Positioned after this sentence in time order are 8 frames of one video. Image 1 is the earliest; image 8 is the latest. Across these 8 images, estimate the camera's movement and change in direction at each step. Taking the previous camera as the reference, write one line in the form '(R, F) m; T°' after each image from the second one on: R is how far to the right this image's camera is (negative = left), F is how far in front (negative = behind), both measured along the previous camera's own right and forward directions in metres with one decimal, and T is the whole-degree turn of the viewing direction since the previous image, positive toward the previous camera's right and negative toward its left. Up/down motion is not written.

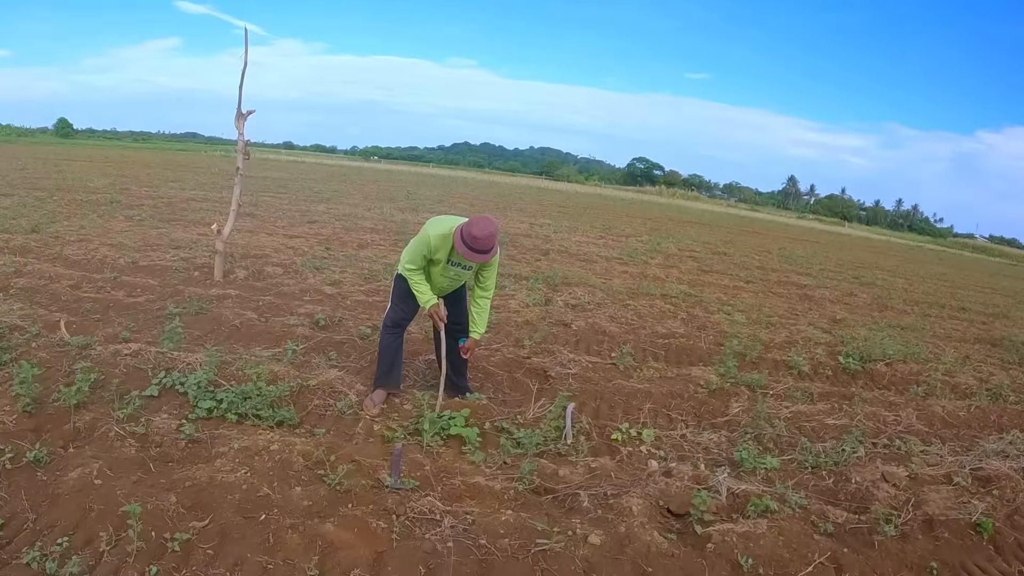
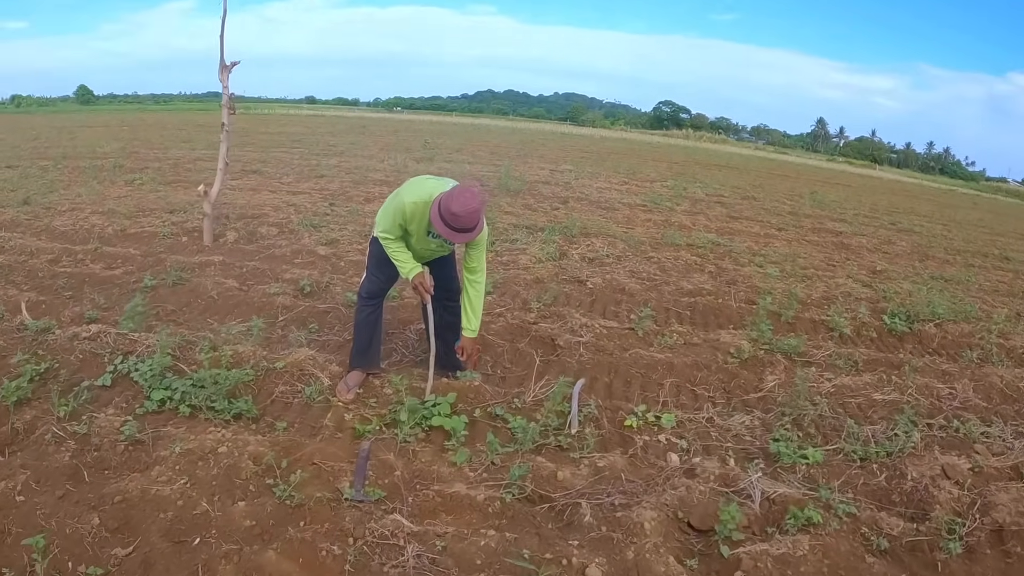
(+0.2, +0.6) m; -2°
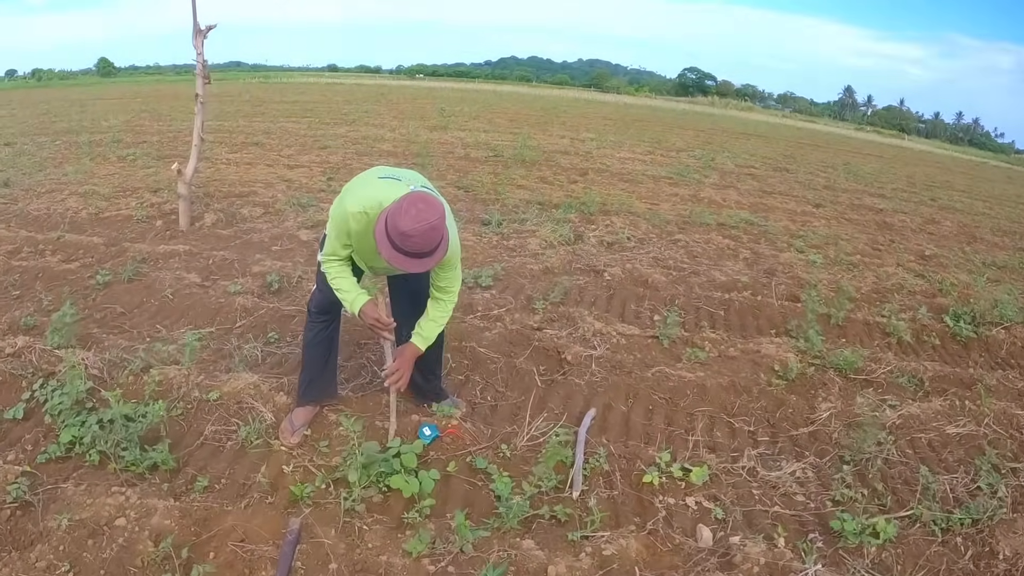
(+0.1, +0.8) m; -2°
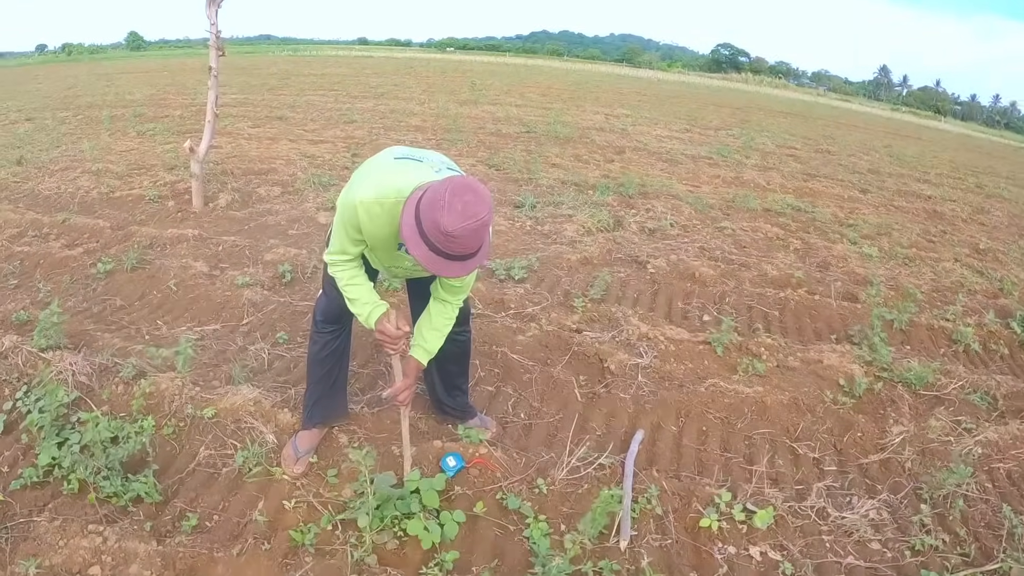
(-0.1, +0.4) m; -2°
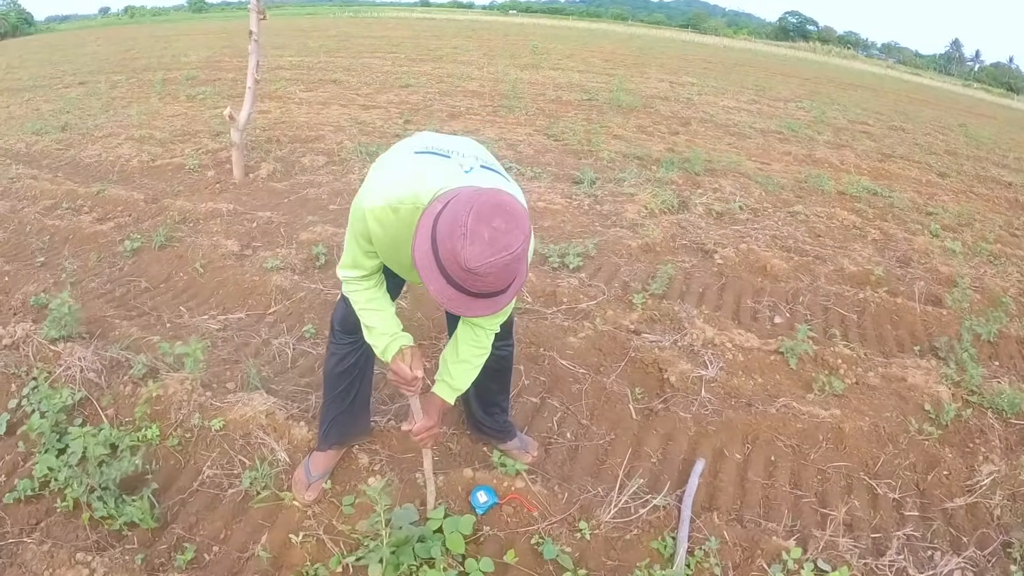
(0.0, +0.4) m; -4°
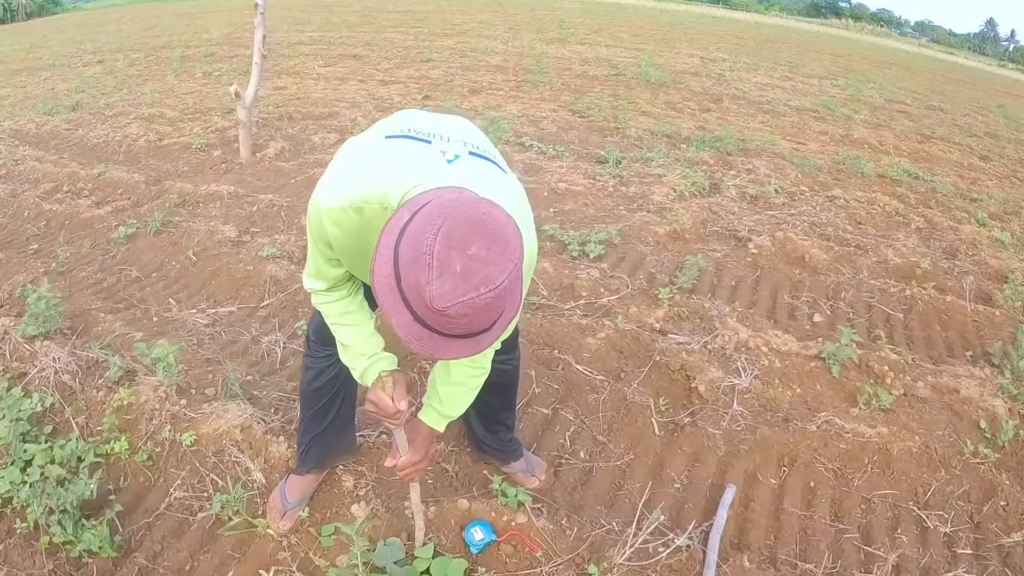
(+0.1, +0.3) m; -2°
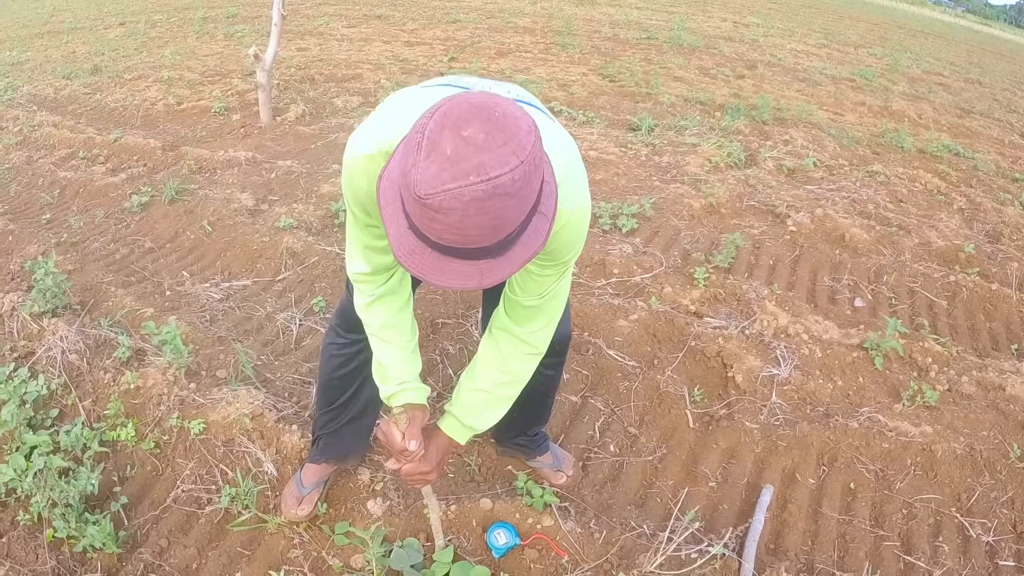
(0.0, +0.2) m; -2°
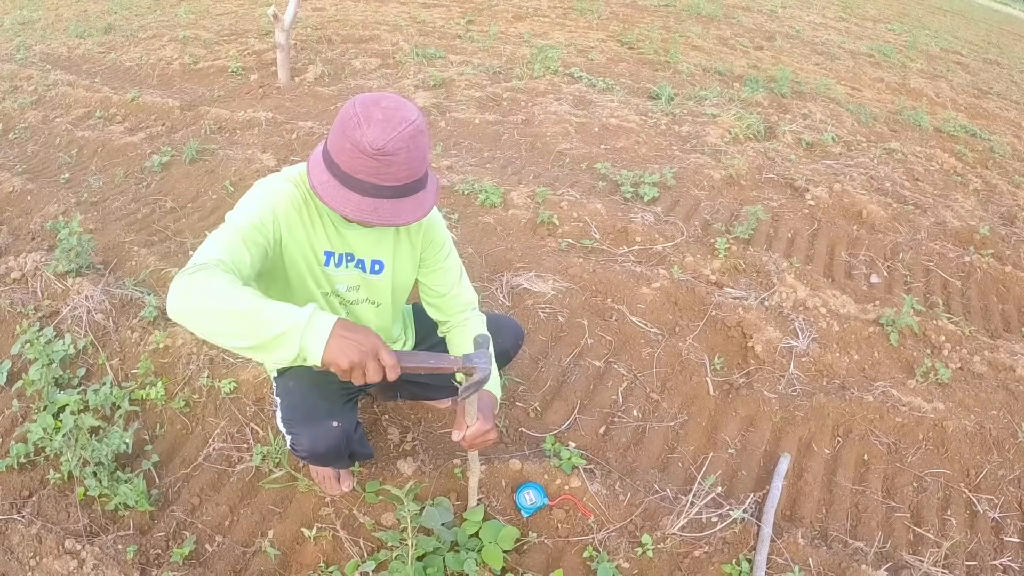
(-0.1, 0.0) m; 0°
